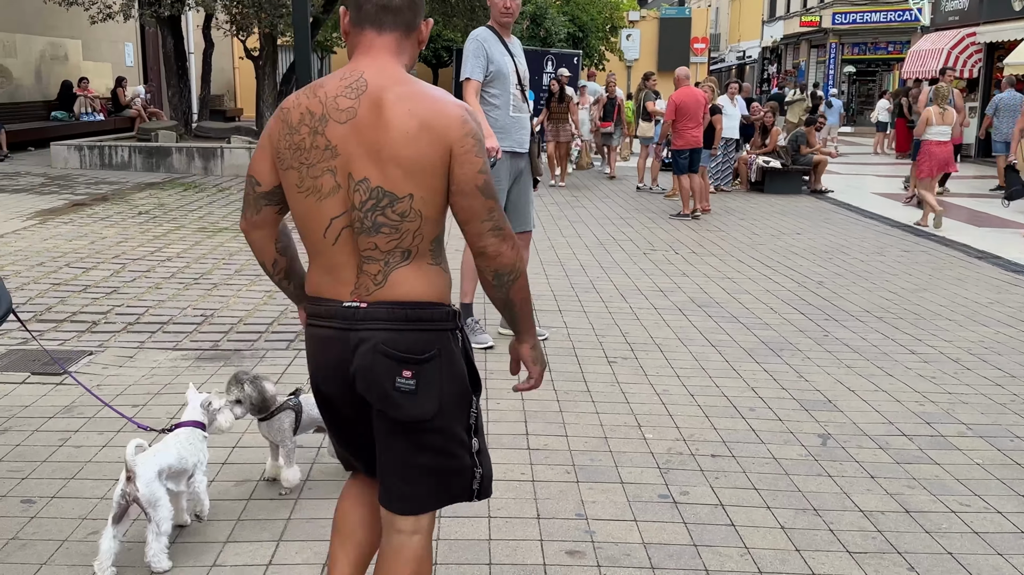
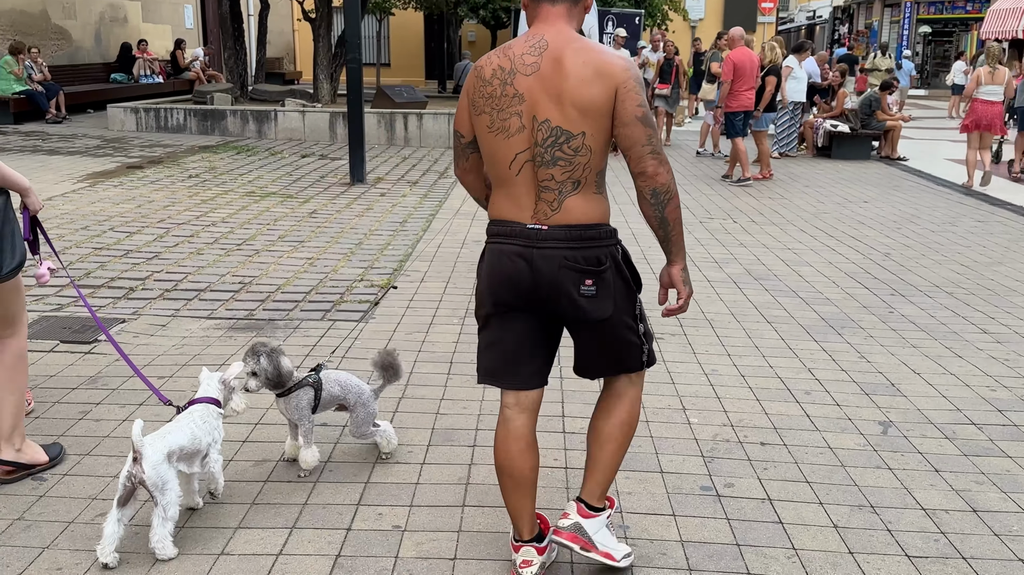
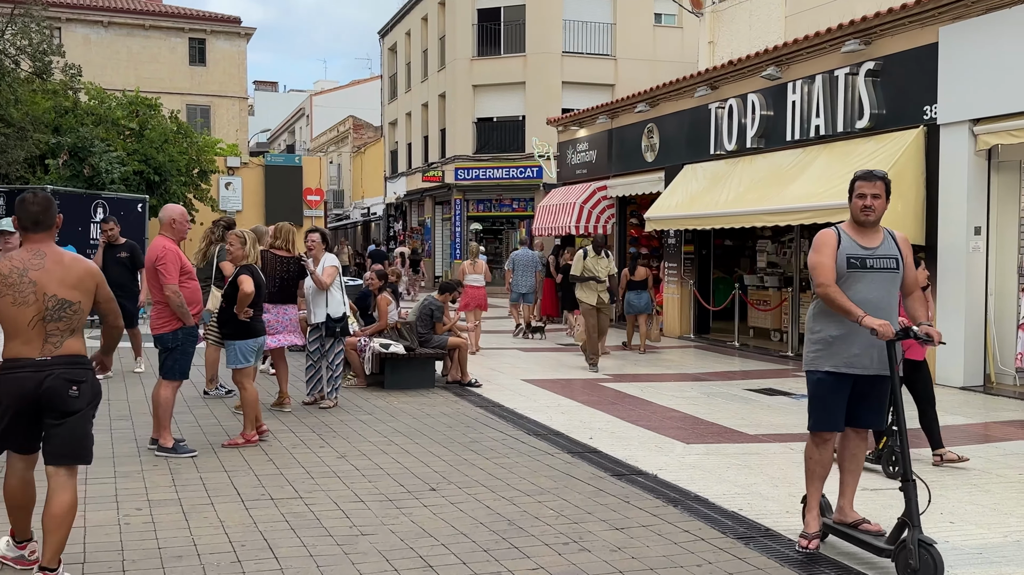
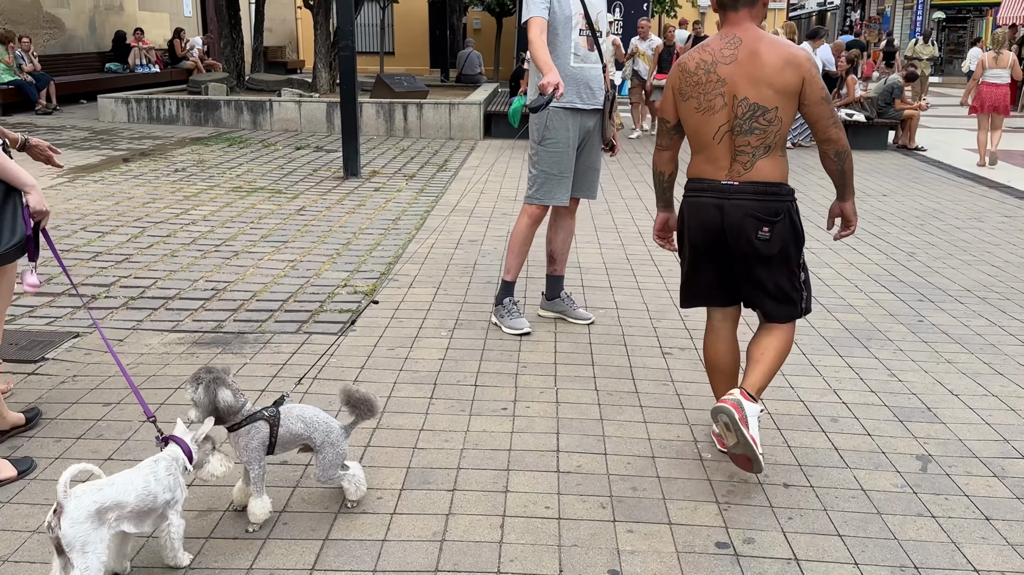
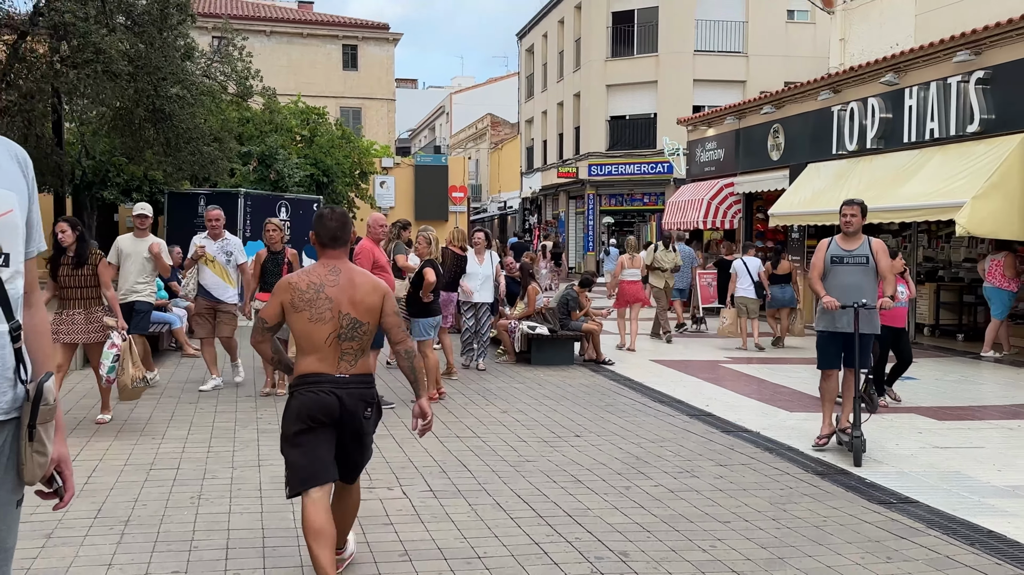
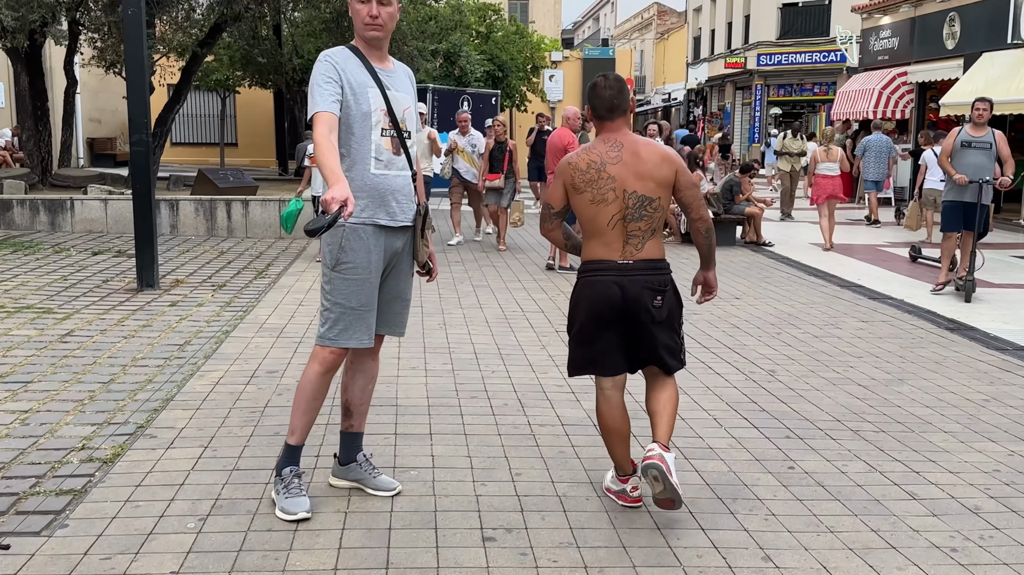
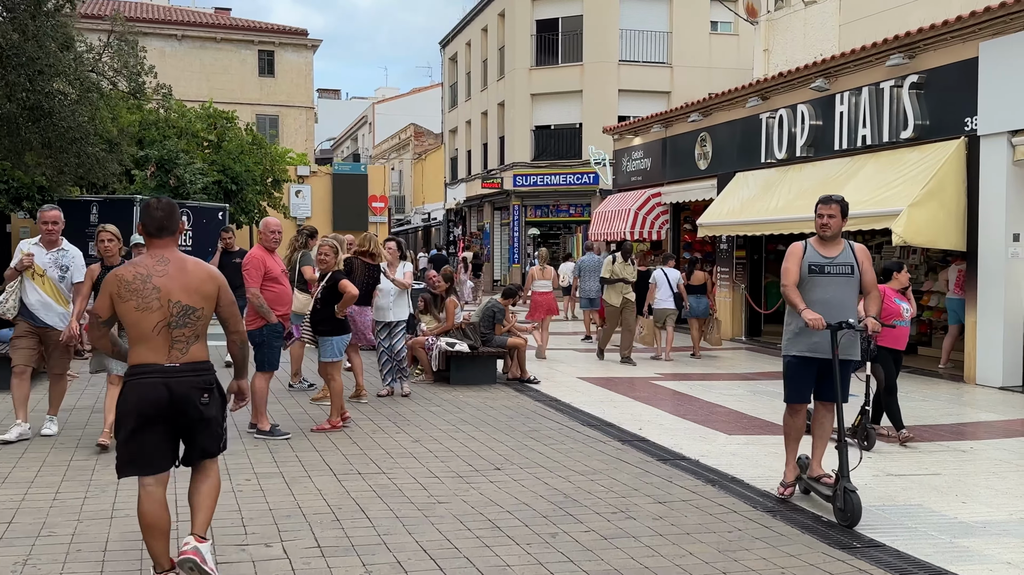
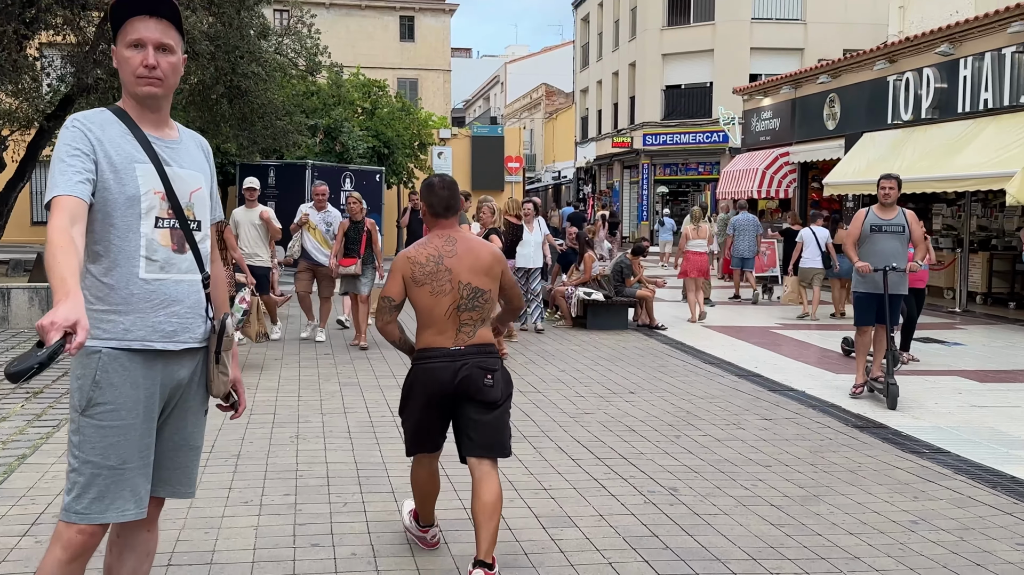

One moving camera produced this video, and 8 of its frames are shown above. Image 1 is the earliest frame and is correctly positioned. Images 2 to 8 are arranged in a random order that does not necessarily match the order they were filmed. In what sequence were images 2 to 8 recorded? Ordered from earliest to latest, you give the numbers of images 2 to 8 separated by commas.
2, 4, 6, 8, 5, 7, 3
